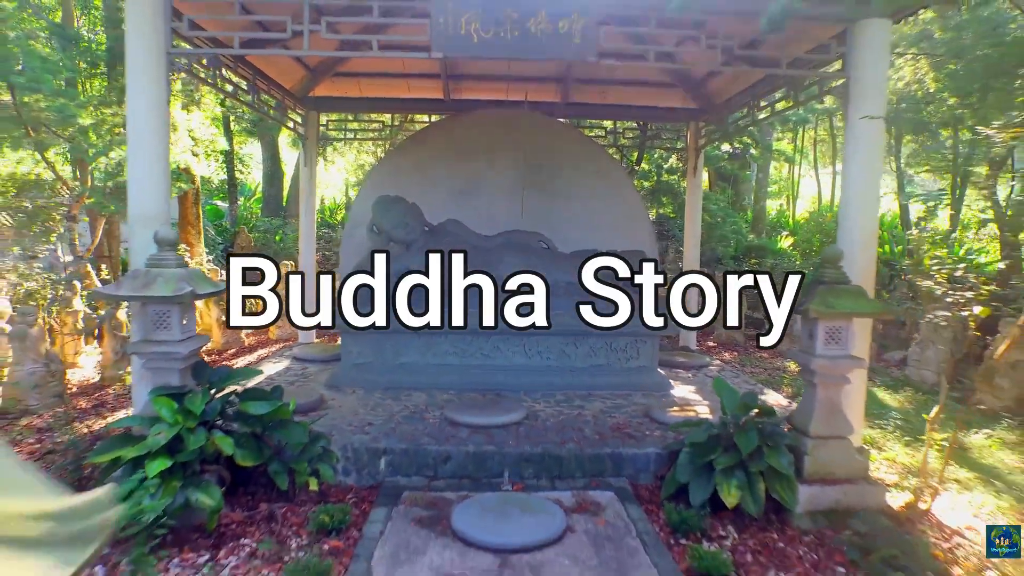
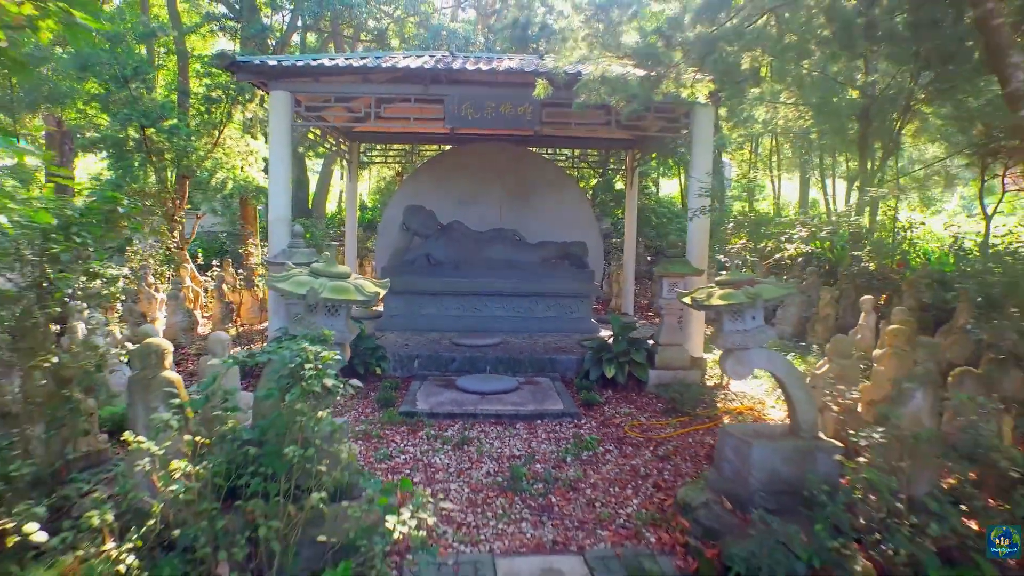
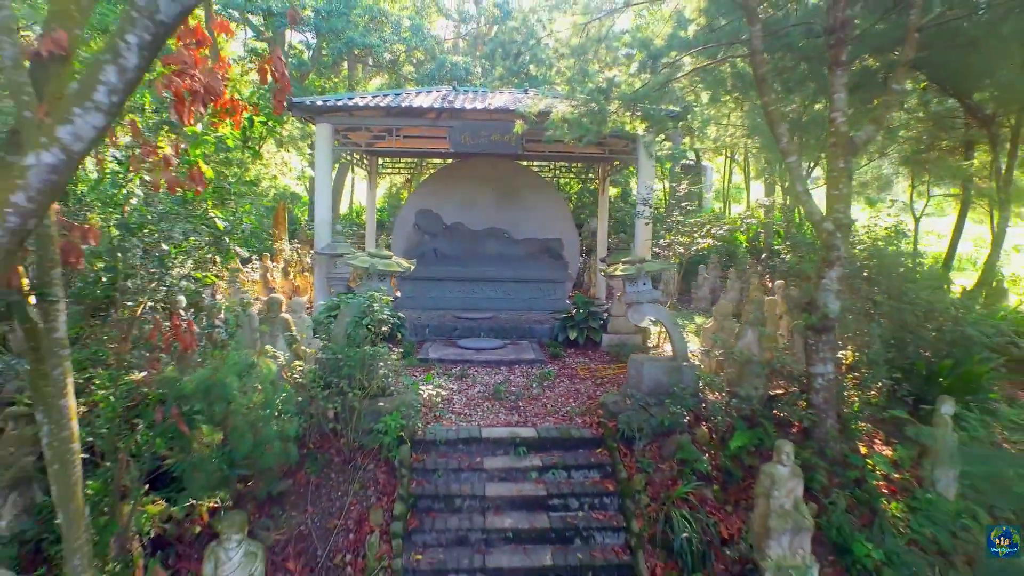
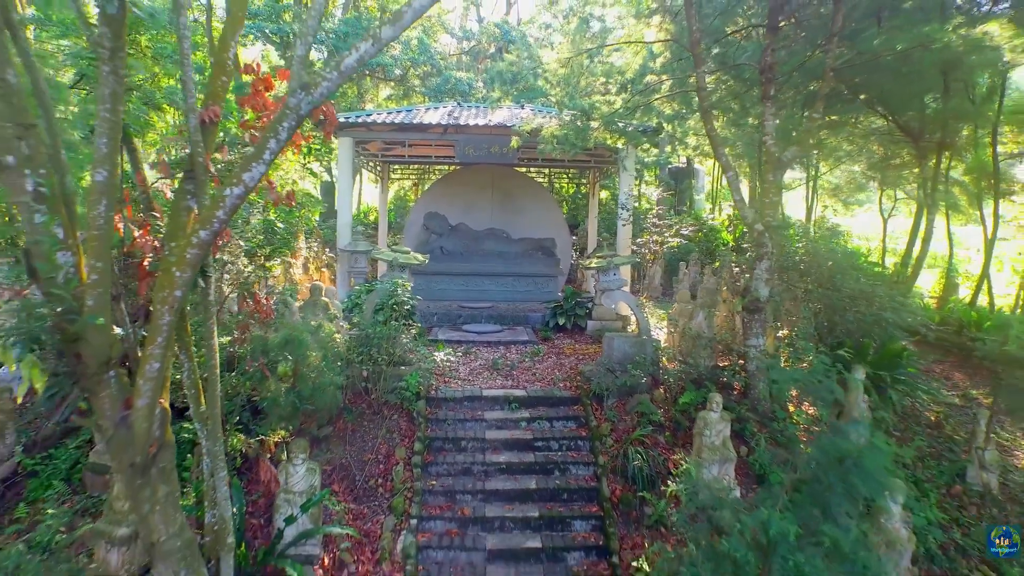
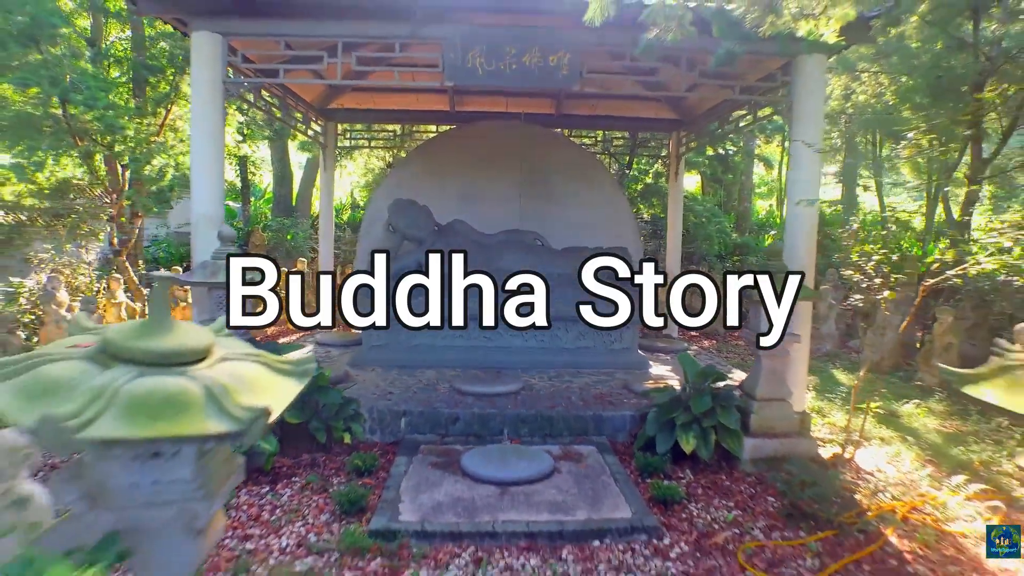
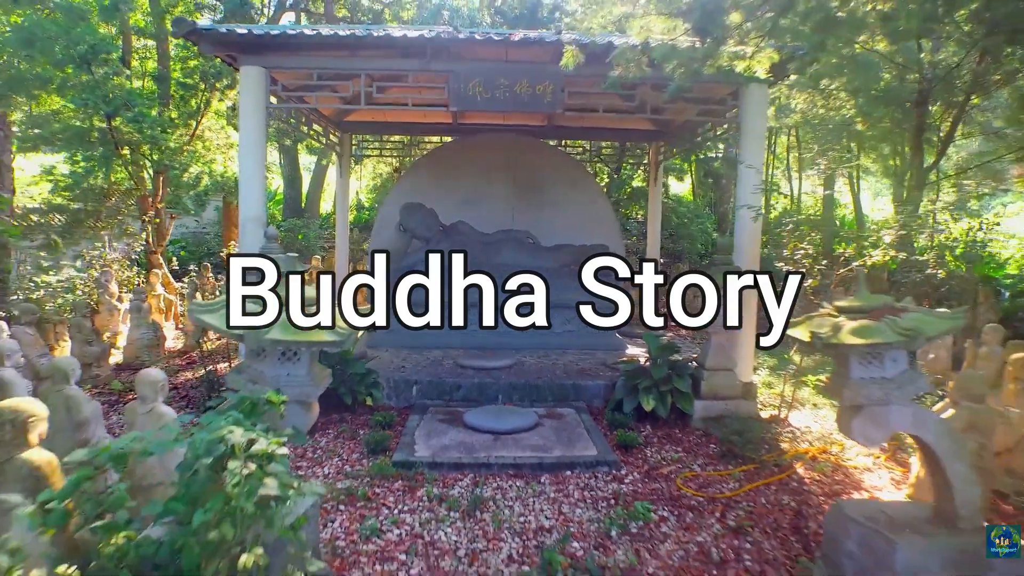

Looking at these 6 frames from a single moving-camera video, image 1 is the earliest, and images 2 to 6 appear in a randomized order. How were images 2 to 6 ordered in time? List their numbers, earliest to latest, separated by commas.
5, 6, 2, 3, 4
